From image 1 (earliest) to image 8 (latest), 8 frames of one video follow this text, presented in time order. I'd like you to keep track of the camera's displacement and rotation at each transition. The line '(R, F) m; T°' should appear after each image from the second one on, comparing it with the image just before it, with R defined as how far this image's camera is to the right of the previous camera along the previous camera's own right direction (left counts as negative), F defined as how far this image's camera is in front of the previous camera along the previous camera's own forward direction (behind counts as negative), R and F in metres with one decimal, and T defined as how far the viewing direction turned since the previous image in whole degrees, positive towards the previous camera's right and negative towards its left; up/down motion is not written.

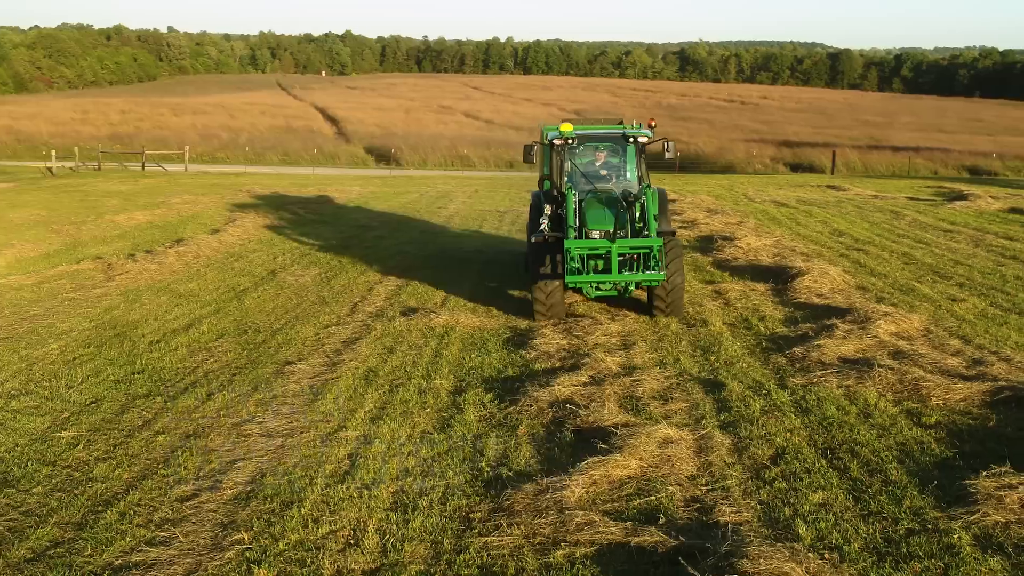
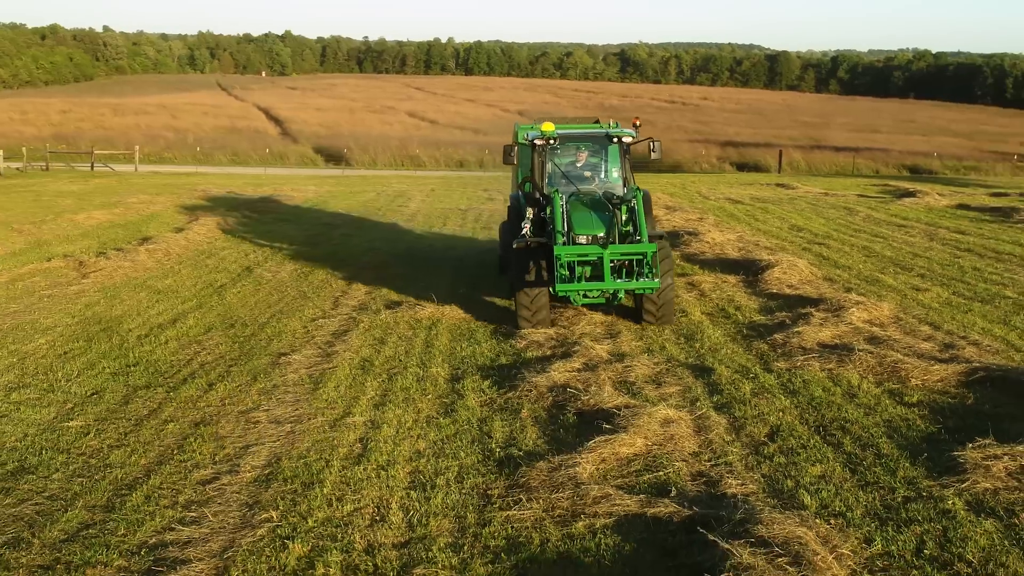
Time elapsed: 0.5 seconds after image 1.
(-0.3, -0.2) m; +3°
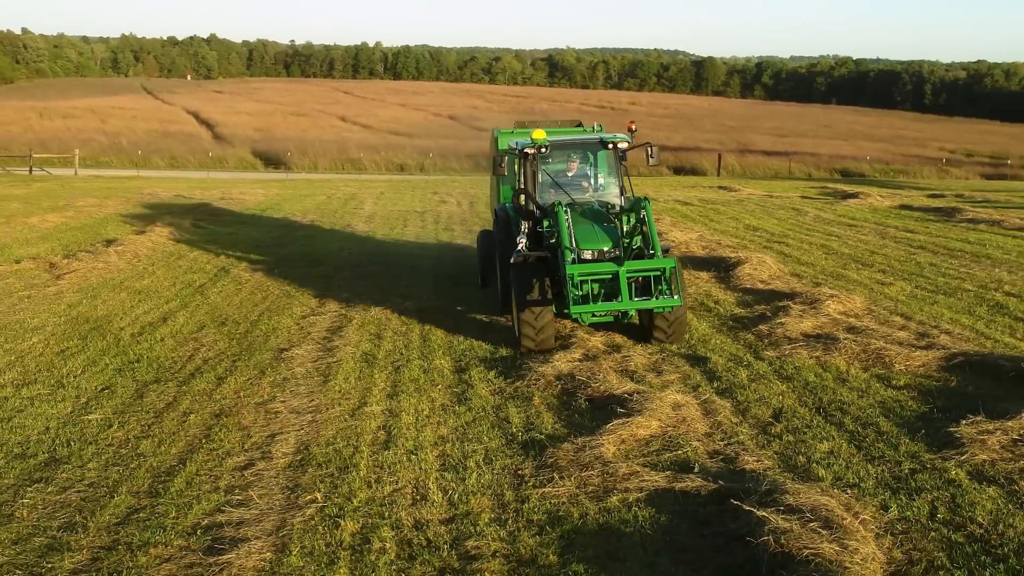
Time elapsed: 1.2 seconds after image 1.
(-0.5, -0.3) m; +3°
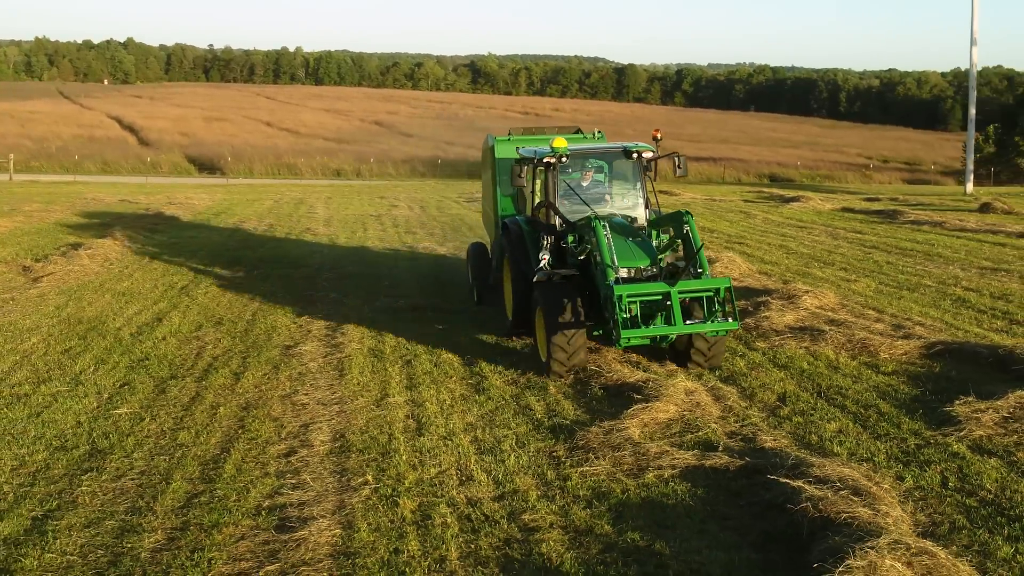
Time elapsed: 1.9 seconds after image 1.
(-0.5, -0.3) m; +4°
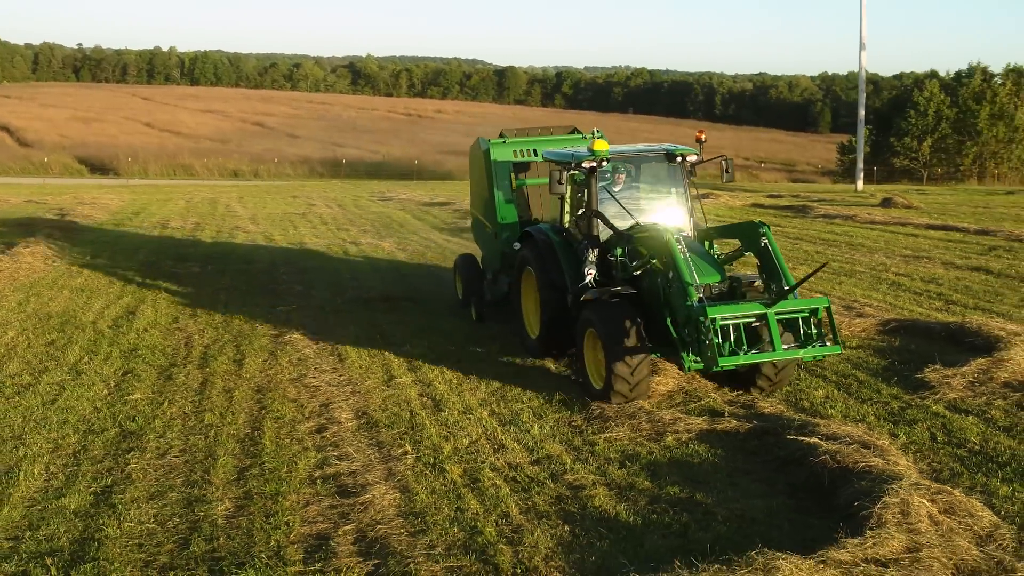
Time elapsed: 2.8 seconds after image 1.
(-0.7, -0.4) m; +6°
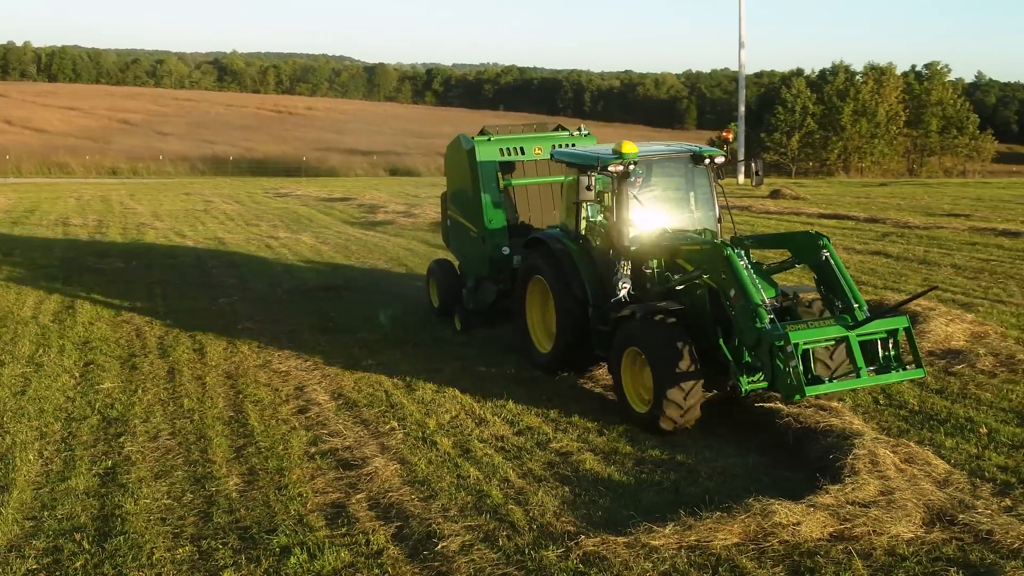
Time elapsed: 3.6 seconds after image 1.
(-0.6, -0.3) m; +6°
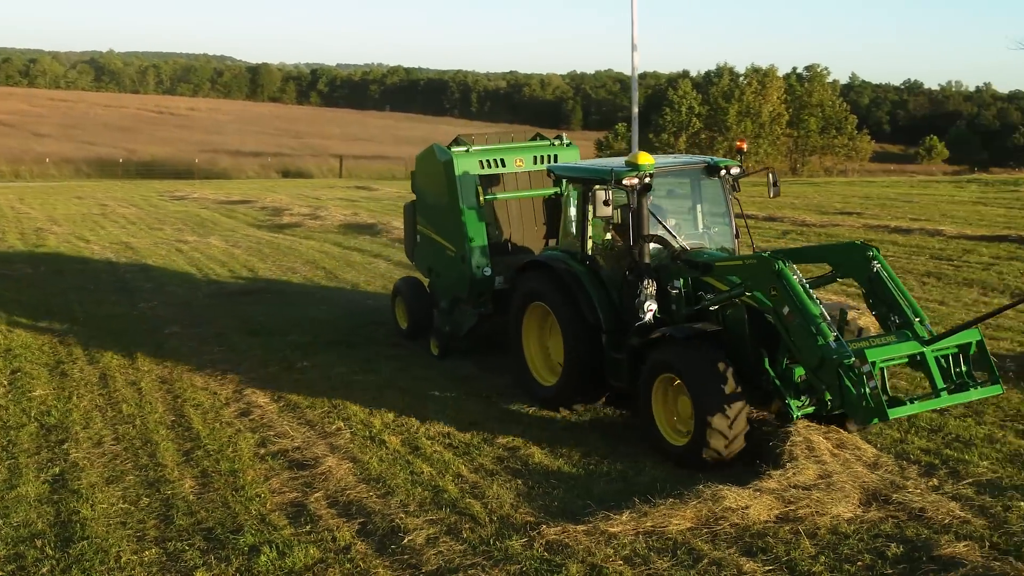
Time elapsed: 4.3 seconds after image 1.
(-0.3, -0.2) m; +5°
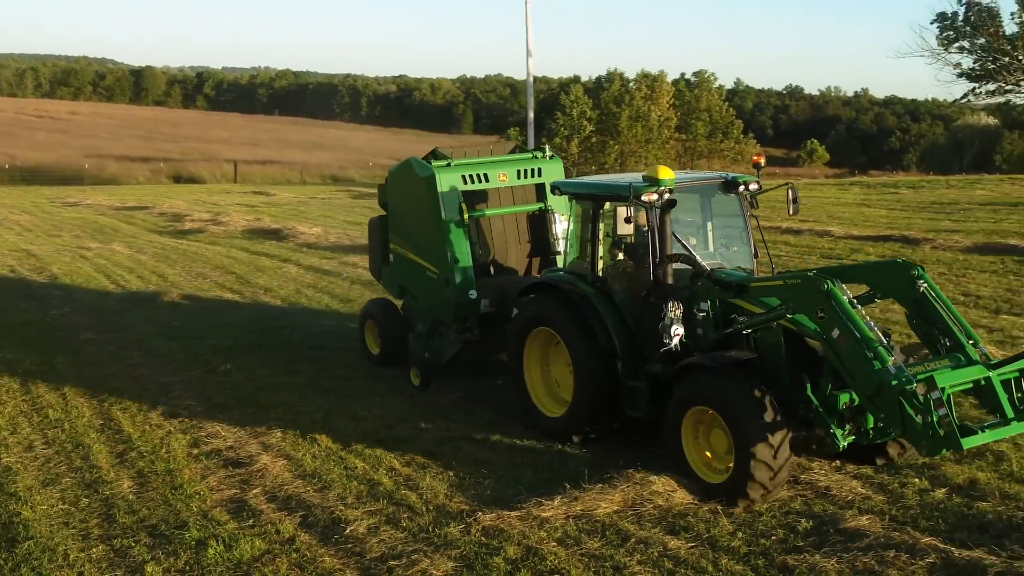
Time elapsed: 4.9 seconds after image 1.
(-0.2, -0.3) m; +5°
